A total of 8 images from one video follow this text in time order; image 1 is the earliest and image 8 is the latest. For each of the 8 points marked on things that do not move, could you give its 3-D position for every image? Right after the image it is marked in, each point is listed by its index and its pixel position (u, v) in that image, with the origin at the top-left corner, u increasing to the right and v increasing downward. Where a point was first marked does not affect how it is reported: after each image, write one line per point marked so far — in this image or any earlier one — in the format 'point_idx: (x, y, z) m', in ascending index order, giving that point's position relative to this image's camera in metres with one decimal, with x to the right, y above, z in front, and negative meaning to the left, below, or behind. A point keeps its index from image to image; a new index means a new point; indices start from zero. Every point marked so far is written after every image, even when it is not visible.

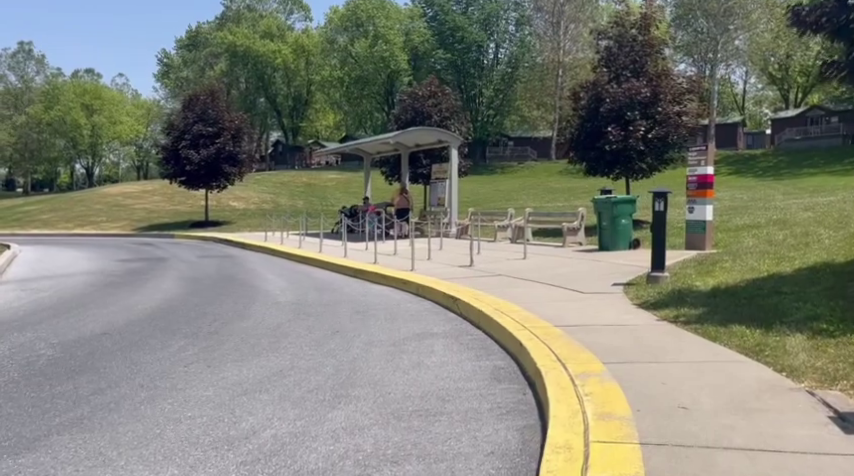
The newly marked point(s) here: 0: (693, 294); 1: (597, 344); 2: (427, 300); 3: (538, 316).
0: (+3.4, -0.7, +10.4) m
1: (+1.6, -1.0, +7.8) m
2: (0.0, -1.0, +12.5) m
3: (+1.3, -0.9, +9.6) m
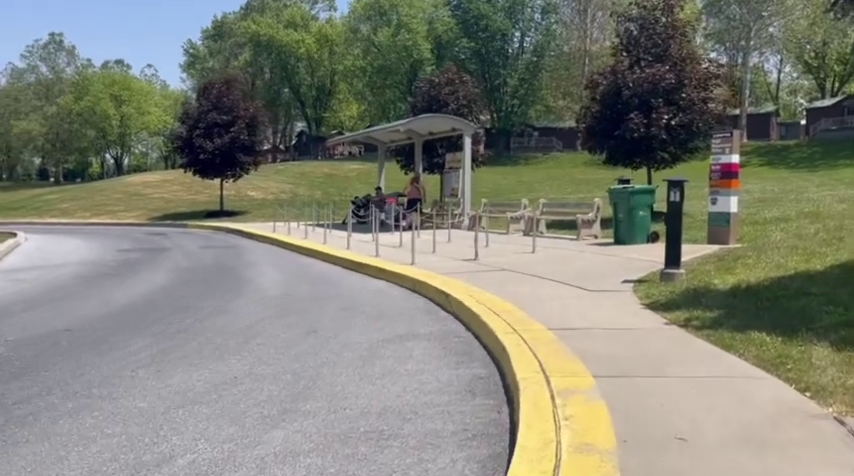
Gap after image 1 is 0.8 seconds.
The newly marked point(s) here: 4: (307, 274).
0: (+3.3, -0.7, +9.3) m
1: (+1.4, -1.0, +6.8) m
2: (-0.1, -0.8, +11.6) m
3: (+1.1, -0.8, +8.6) m
4: (-2.3, -0.7, +15.3) m
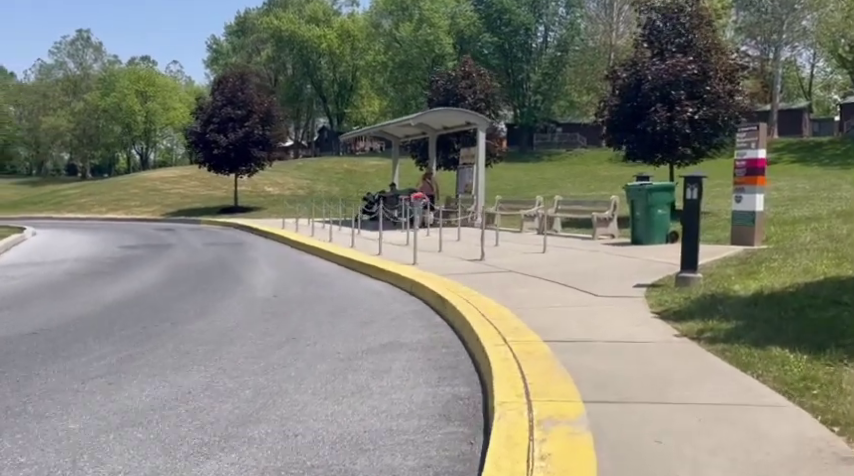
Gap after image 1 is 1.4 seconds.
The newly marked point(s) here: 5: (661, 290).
0: (+3.2, -0.7, +8.4) m
1: (+1.2, -1.0, +5.9) m
2: (-0.1, -0.8, +10.8) m
3: (+1.0, -0.9, +7.8) m
4: (-2.2, -0.6, +14.6) m
5: (+2.8, -0.6, +9.8) m
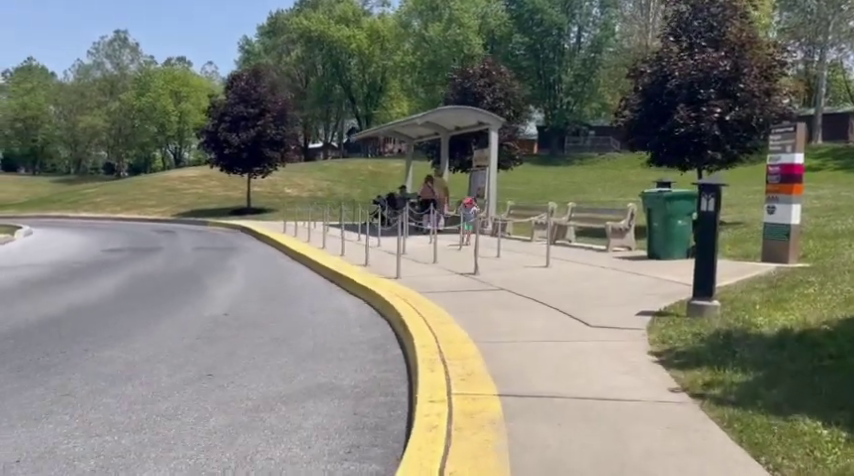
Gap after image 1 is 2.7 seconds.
0: (+2.7, -0.9, +6.7) m
1: (+0.6, -1.1, +4.3) m
2: (-0.5, -1.0, +9.2) m
3: (+0.5, -1.0, +6.2) m
4: (-2.4, -0.8, +13.1) m
5: (+2.4, -0.8, +8.1) m
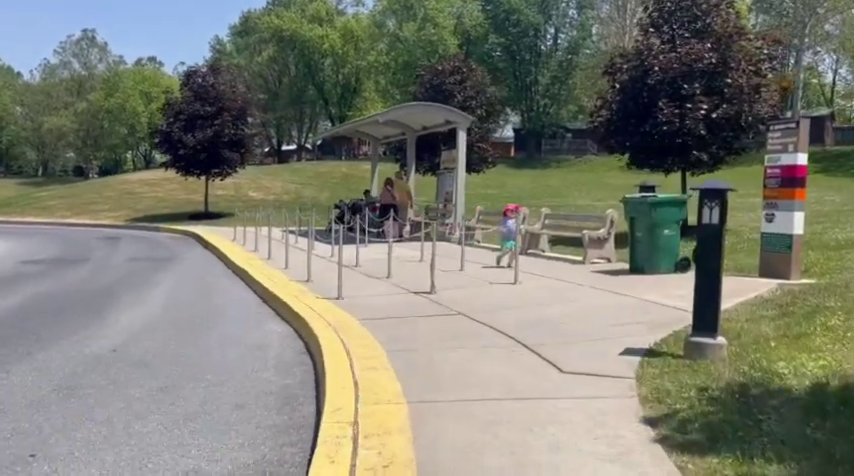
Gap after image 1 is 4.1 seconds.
0: (+2.1, -1.0, +4.9) m
1: (+0.1, -1.3, +2.5) m
2: (-1.1, -1.2, +7.4) m
3: (0.0, -1.2, +4.3) m
4: (-3.2, -1.0, +11.2) m
5: (+1.8, -1.0, +6.3) m
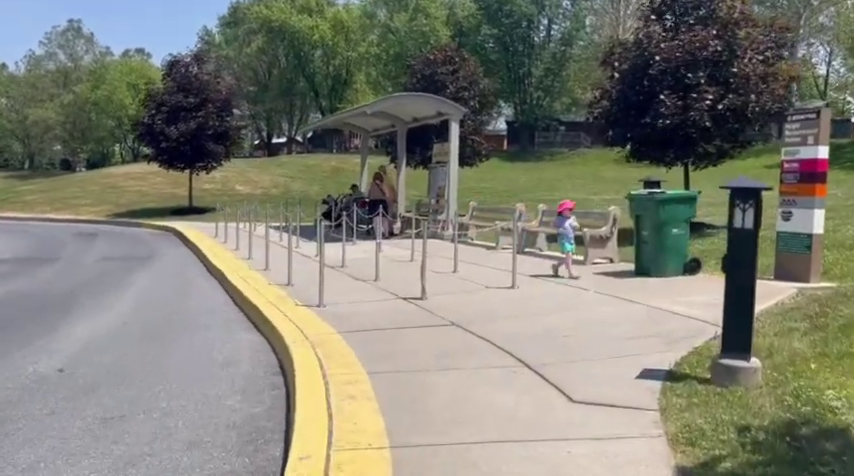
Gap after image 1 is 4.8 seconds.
0: (+2.1, -1.1, +4.0) m
1: (+0.1, -1.4, +1.6) m
2: (-1.2, -1.2, +6.5) m
3: (-0.1, -1.2, +3.4) m
4: (-3.3, -1.0, +10.2) m
5: (+1.8, -1.0, +5.4) m
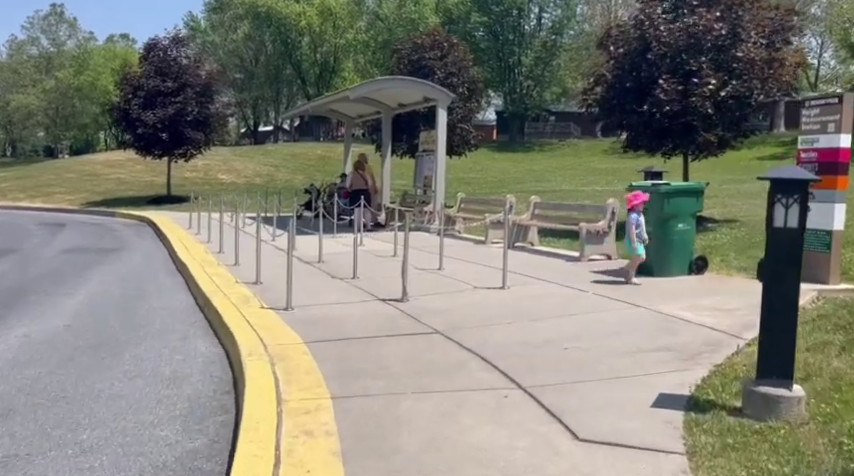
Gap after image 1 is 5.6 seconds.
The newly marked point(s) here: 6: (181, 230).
0: (+1.9, -1.1, +3.1) m
1: (0.0, -1.4, +0.6) m
2: (-1.3, -1.2, +5.4) m
3: (-0.2, -1.3, +2.4) m
4: (-3.5, -0.9, +9.2) m
5: (+1.6, -1.0, +4.4) m
6: (-5.9, +0.2, +19.5) m
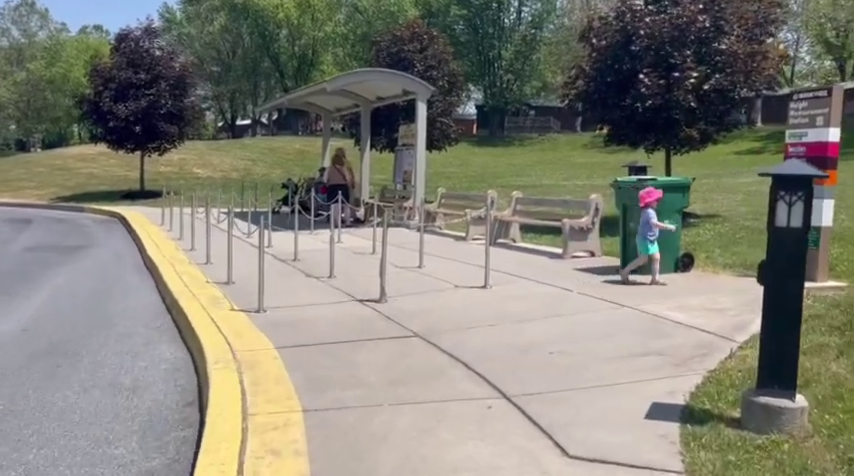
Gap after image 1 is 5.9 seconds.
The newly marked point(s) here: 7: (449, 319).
0: (+1.9, -1.1, +2.8) m
1: (0.0, -1.5, +0.2) m
2: (-1.5, -1.2, +5.1) m
3: (-0.3, -1.3, +2.1) m
4: (-3.7, -0.9, +8.8) m
5: (+1.5, -1.0, +4.1) m
6: (-6.4, +0.3, +19.0) m
7: (+0.3, -0.8, +7.7) m
